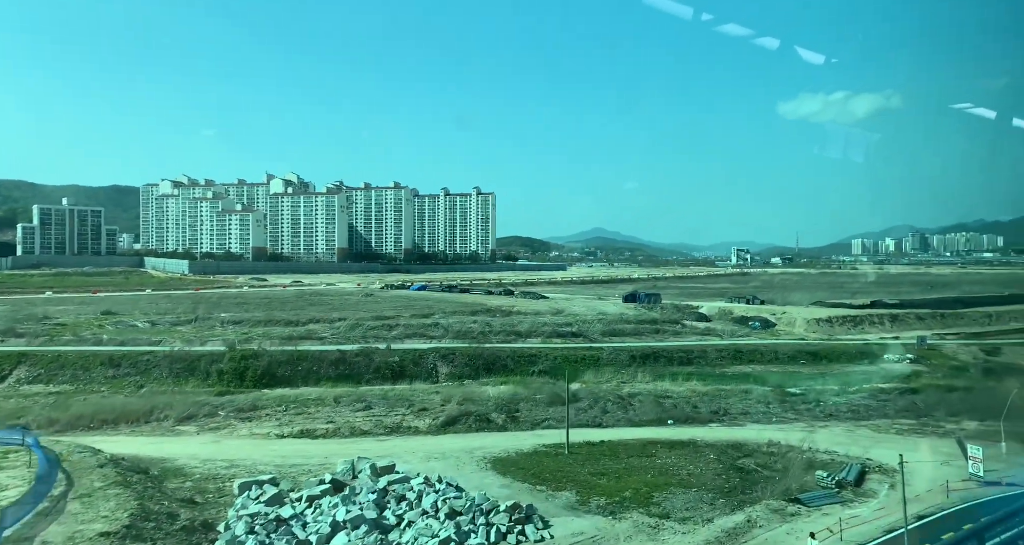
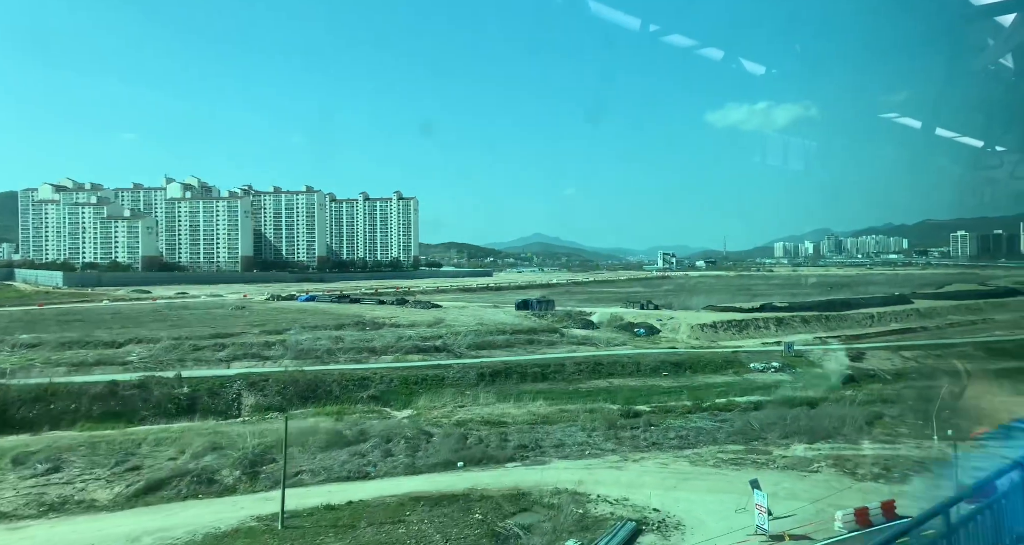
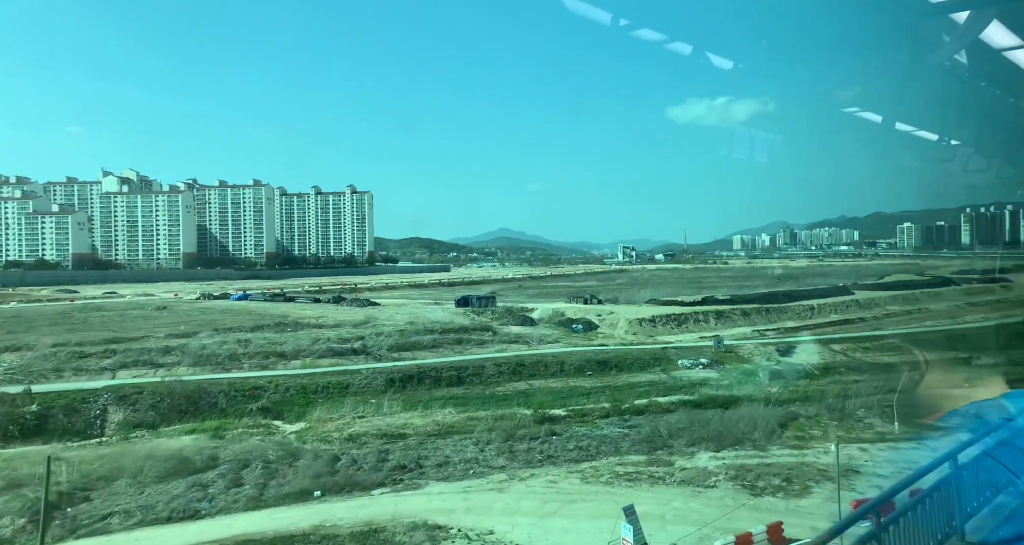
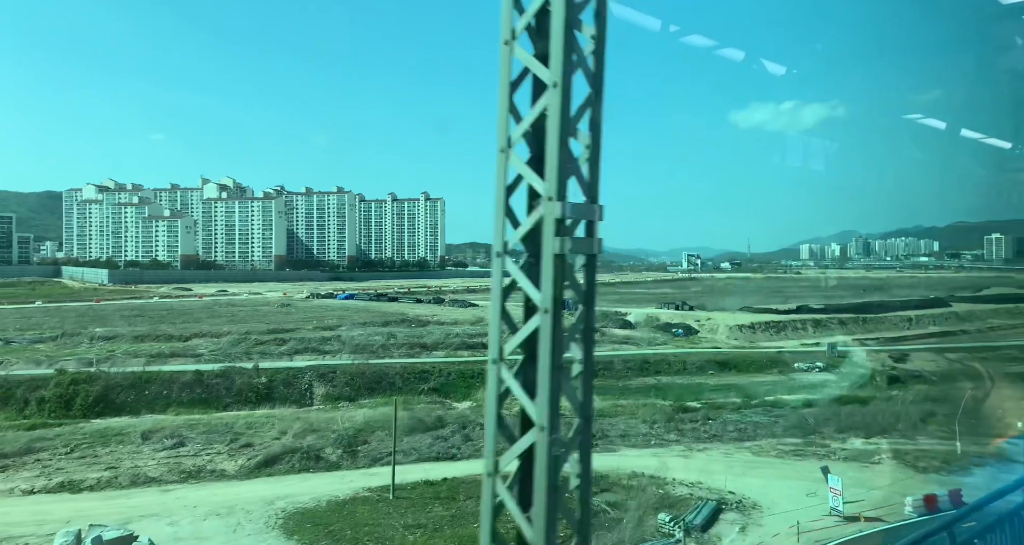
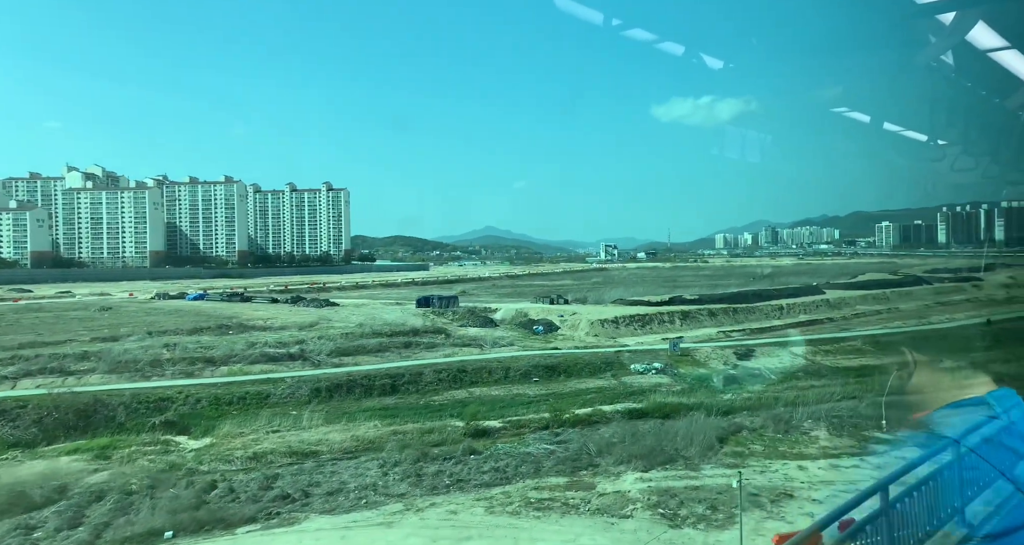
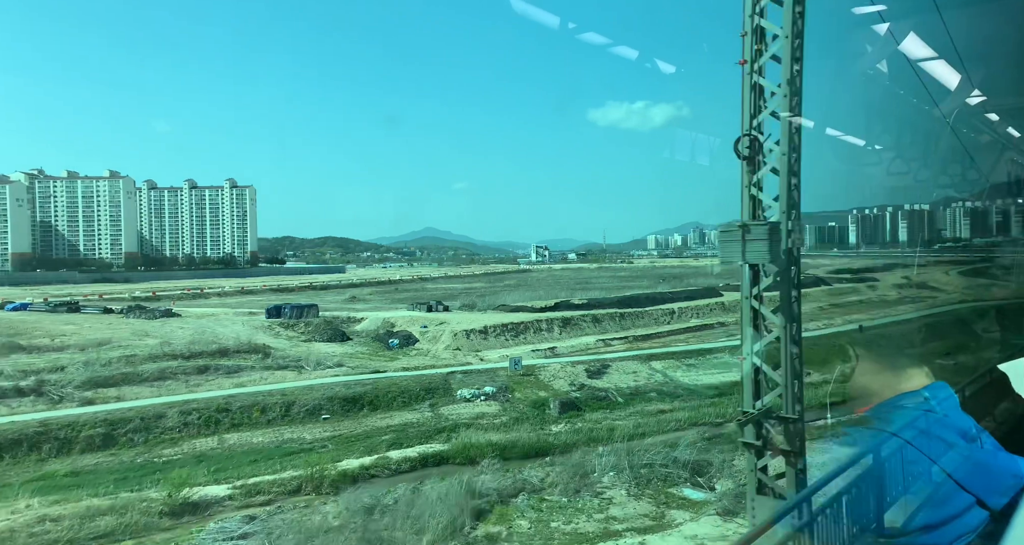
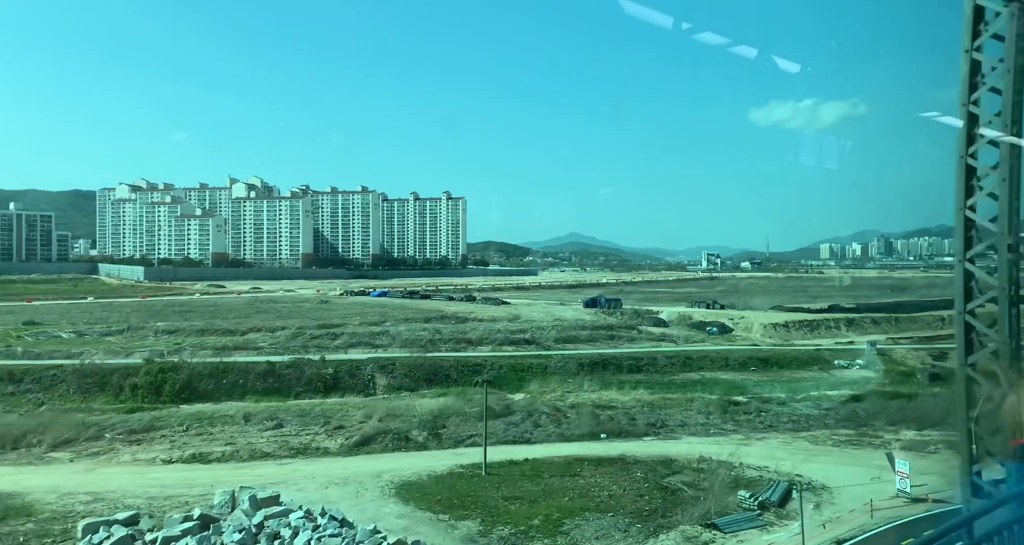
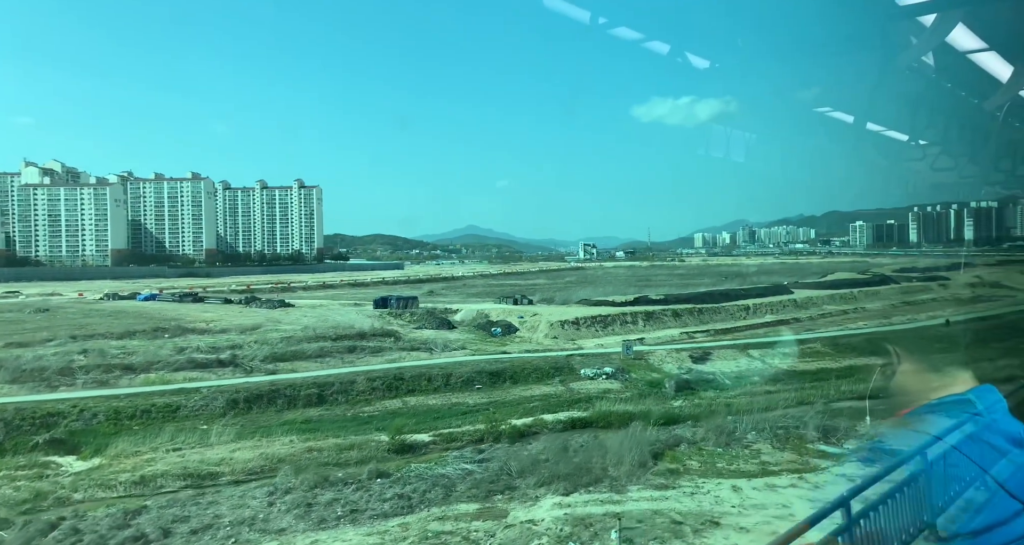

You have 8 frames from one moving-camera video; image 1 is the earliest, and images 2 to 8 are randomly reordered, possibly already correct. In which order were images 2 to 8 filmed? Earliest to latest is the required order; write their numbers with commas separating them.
7, 4, 2, 3, 5, 8, 6
